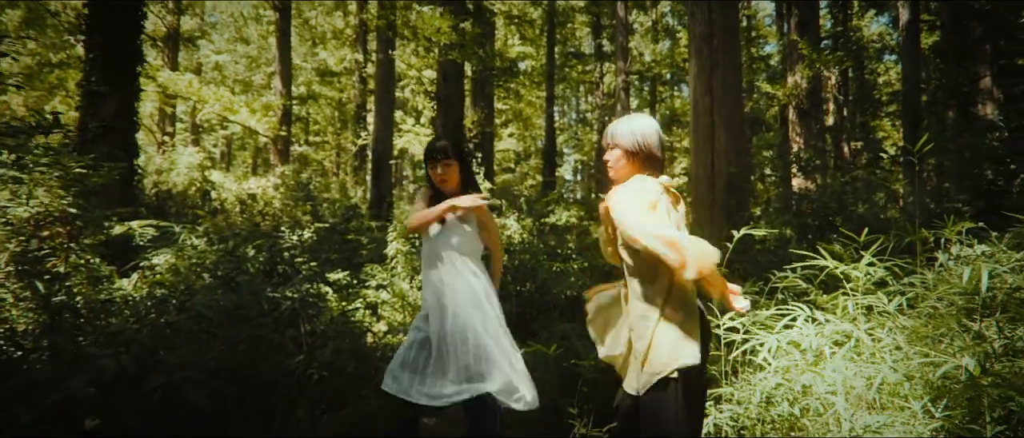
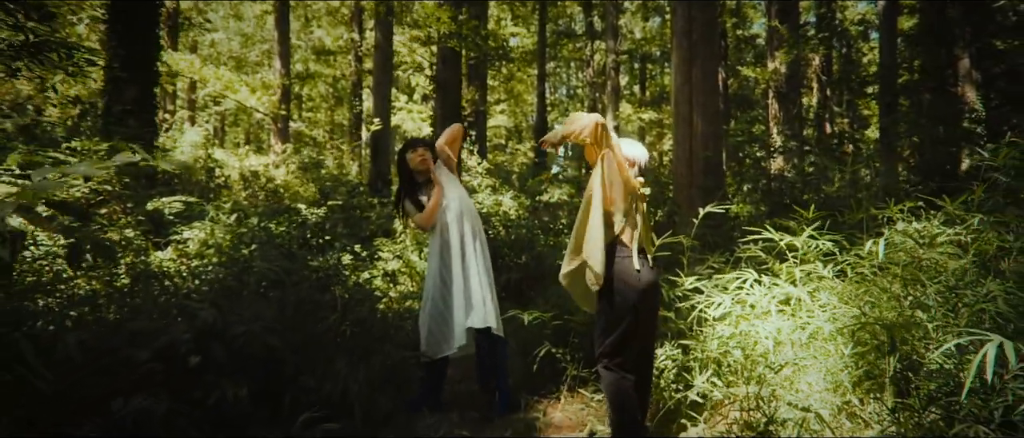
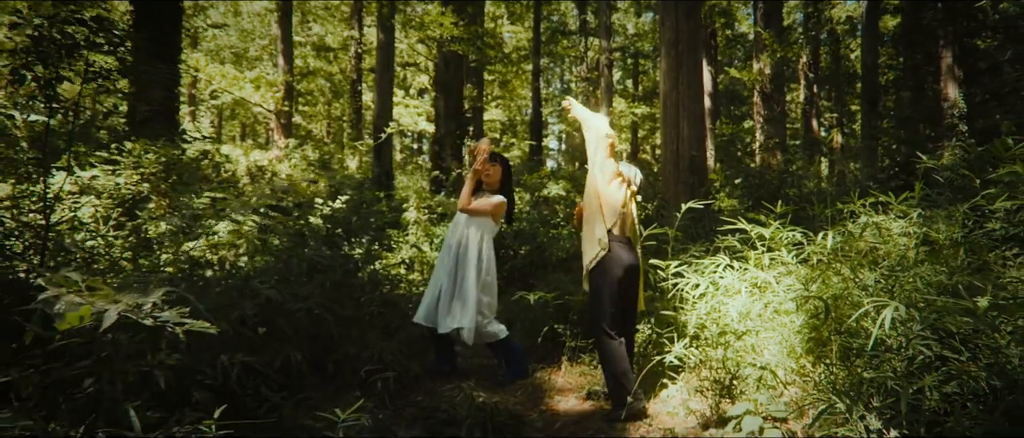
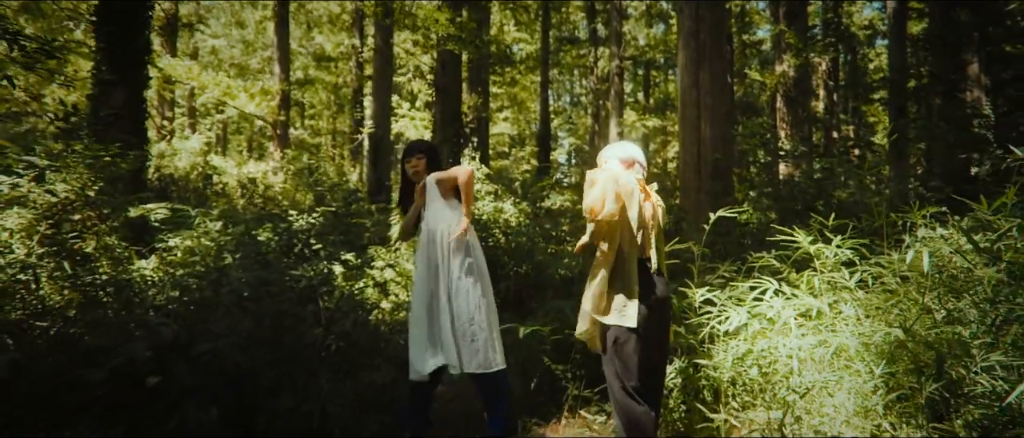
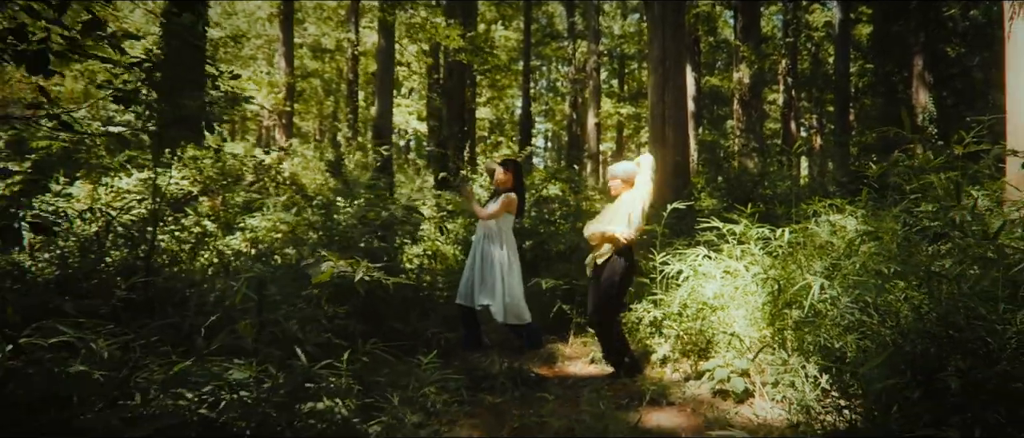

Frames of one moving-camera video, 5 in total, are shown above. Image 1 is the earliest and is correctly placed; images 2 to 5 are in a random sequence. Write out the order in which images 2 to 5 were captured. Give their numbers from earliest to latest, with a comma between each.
4, 2, 3, 5
